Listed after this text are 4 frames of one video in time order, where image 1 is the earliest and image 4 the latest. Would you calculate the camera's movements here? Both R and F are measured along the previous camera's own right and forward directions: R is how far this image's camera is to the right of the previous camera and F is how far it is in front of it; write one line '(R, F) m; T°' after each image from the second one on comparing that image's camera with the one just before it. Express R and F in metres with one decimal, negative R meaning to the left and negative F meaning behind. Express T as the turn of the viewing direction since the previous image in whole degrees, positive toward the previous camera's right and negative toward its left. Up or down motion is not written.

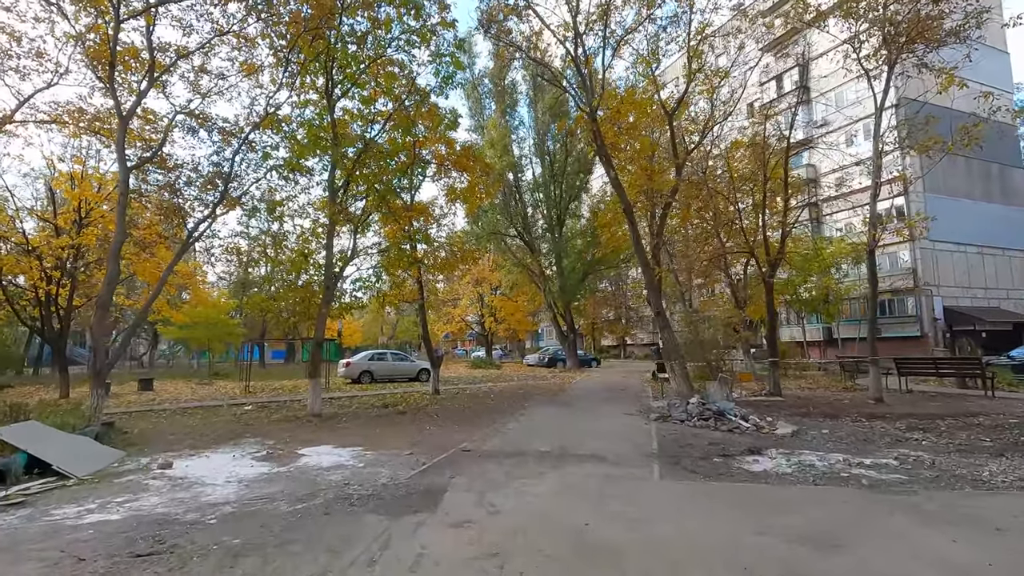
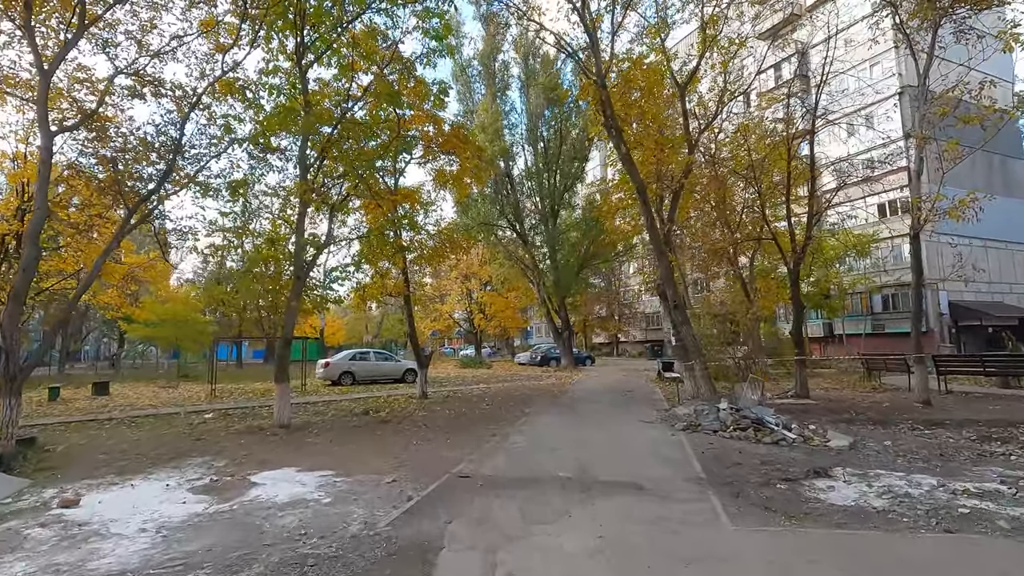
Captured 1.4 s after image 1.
(-0.3, +1.6) m; +1°
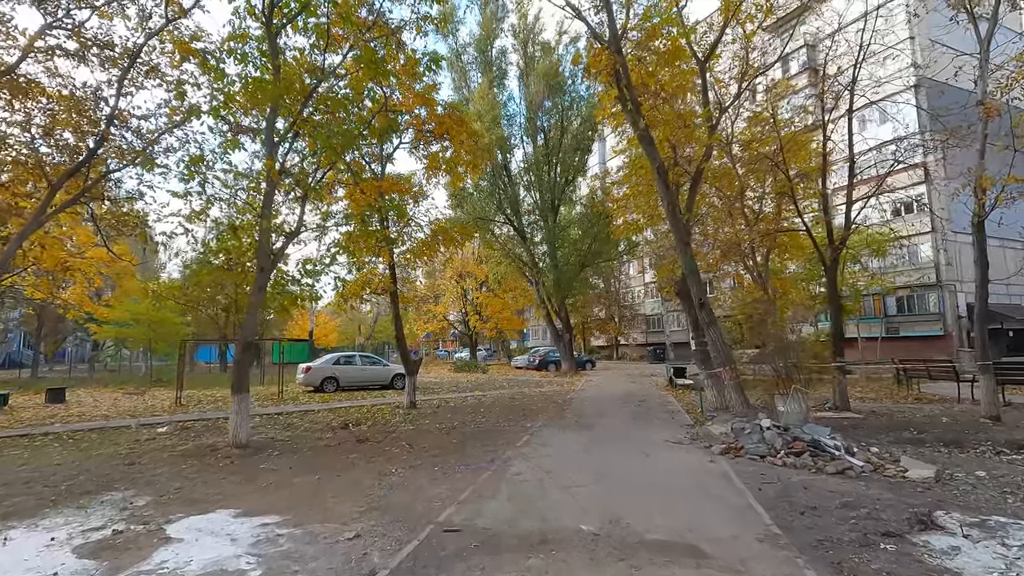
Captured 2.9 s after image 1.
(-0.1, +1.6) m; 0°
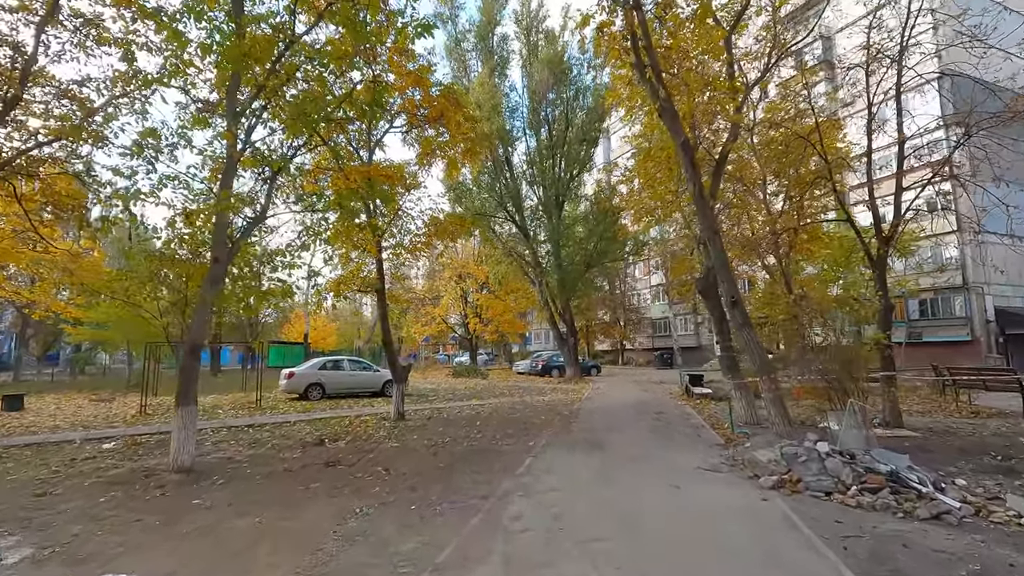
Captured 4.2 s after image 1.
(0.0, +1.4) m; 0°
